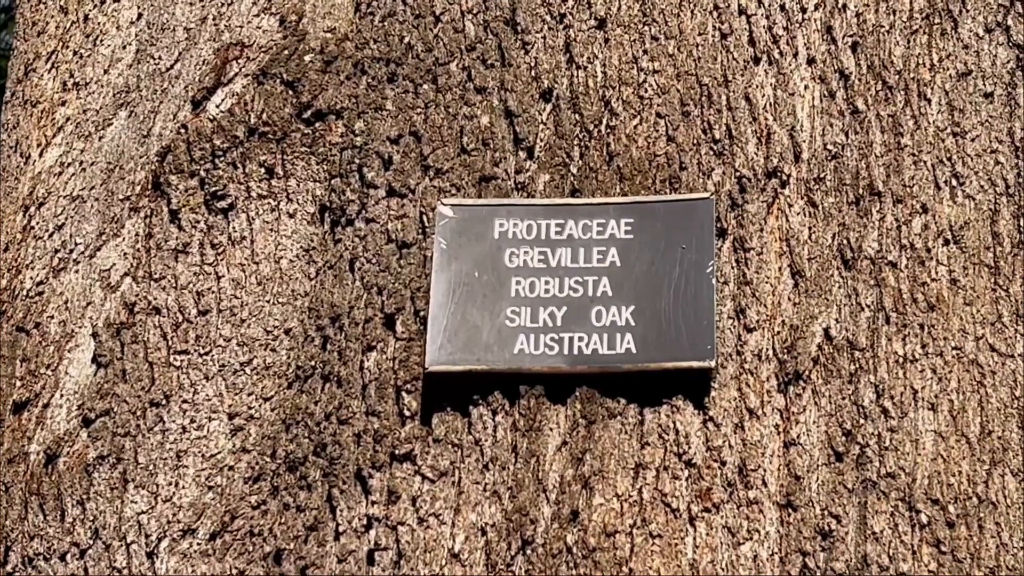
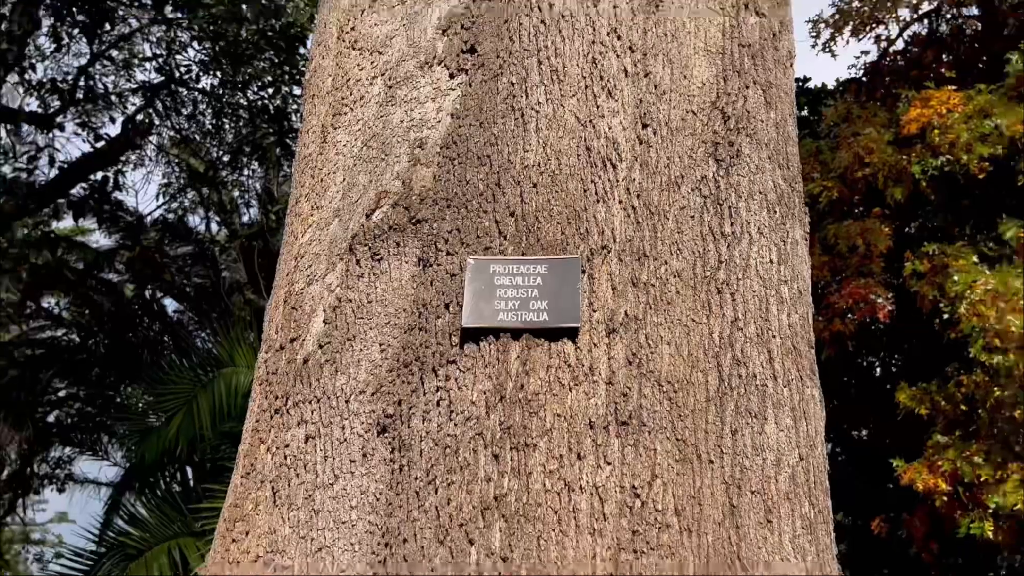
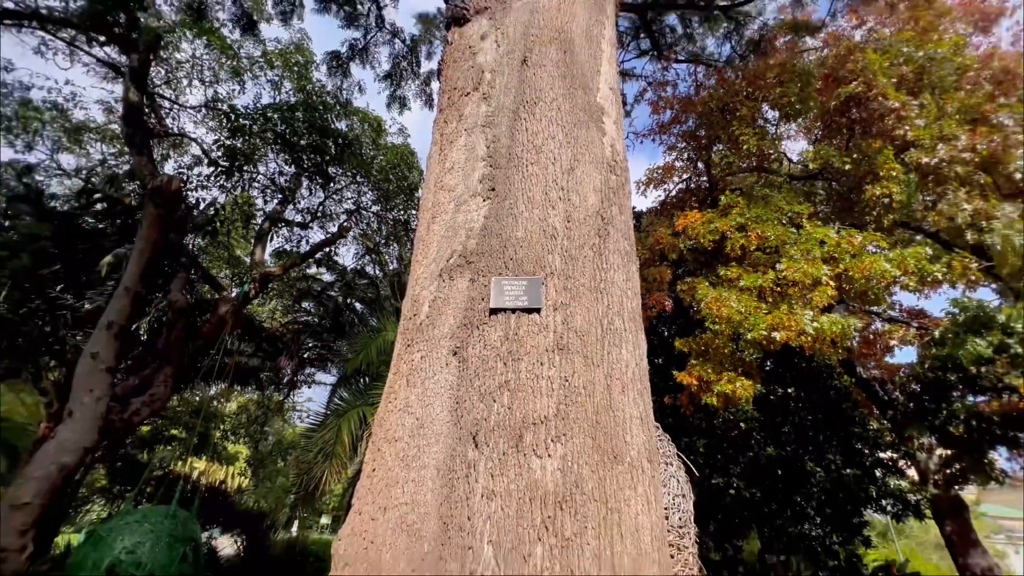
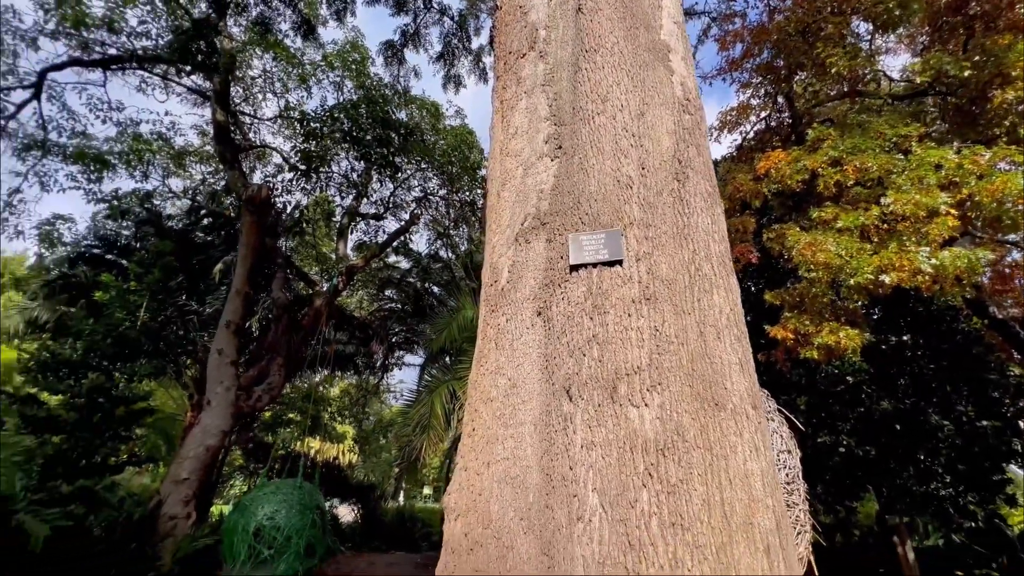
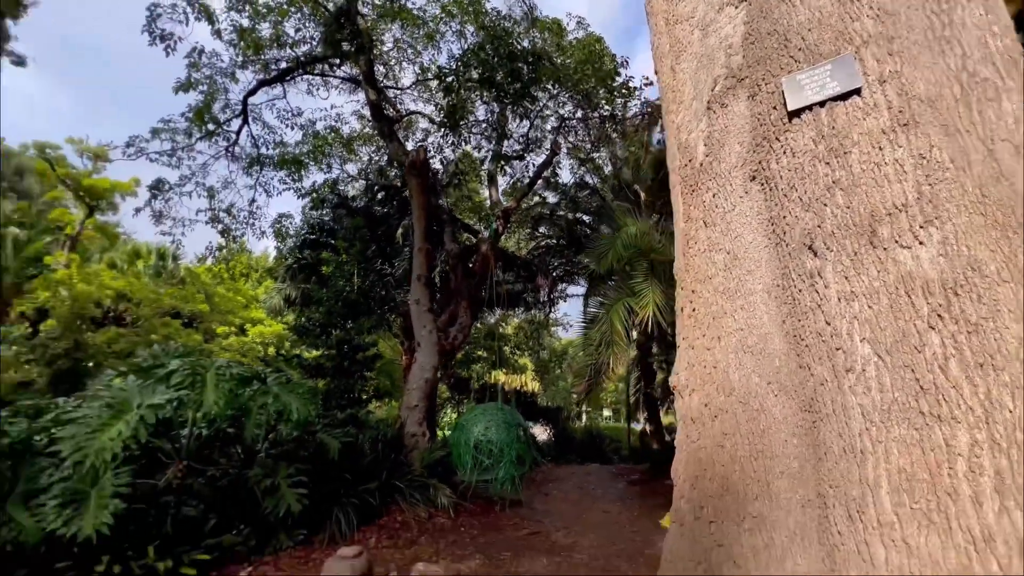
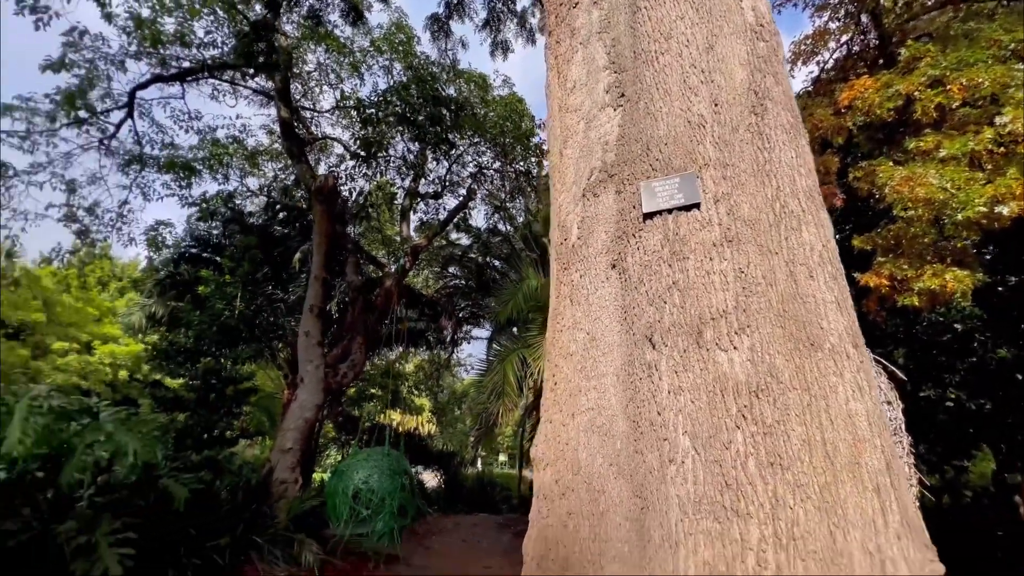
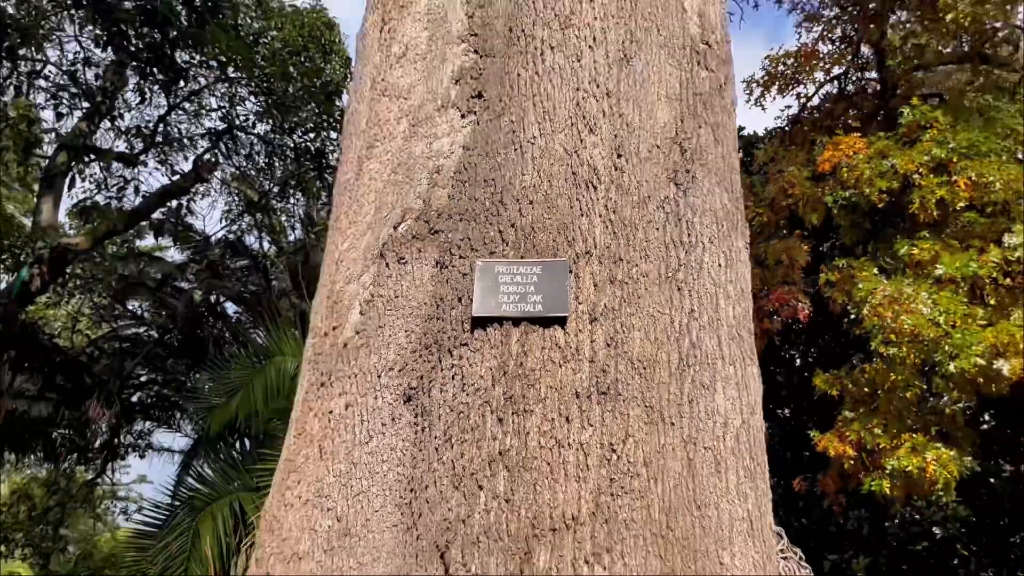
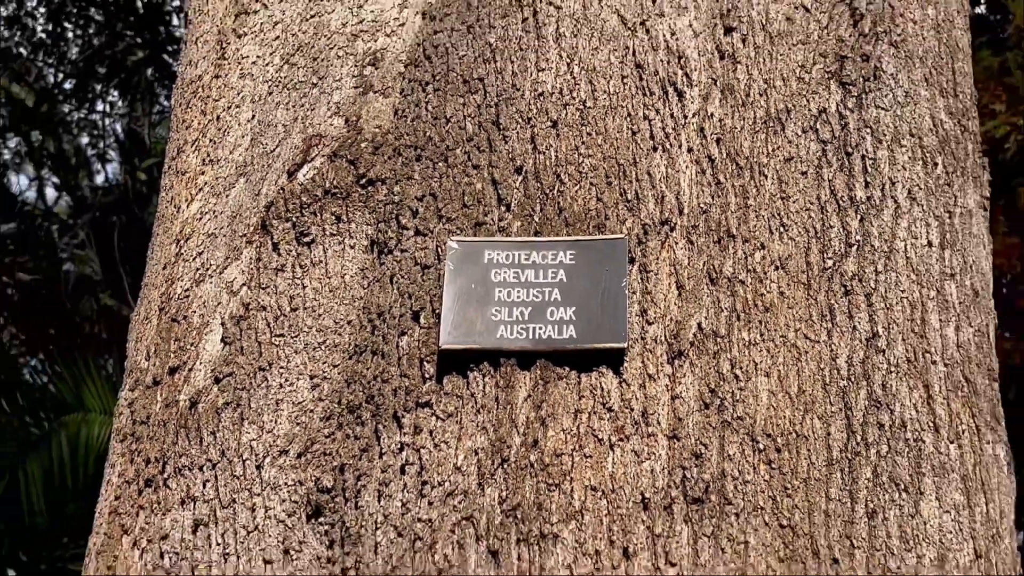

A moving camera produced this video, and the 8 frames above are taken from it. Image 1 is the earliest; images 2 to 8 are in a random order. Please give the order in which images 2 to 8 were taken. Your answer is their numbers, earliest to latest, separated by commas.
8, 2, 7, 3, 4, 6, 5
